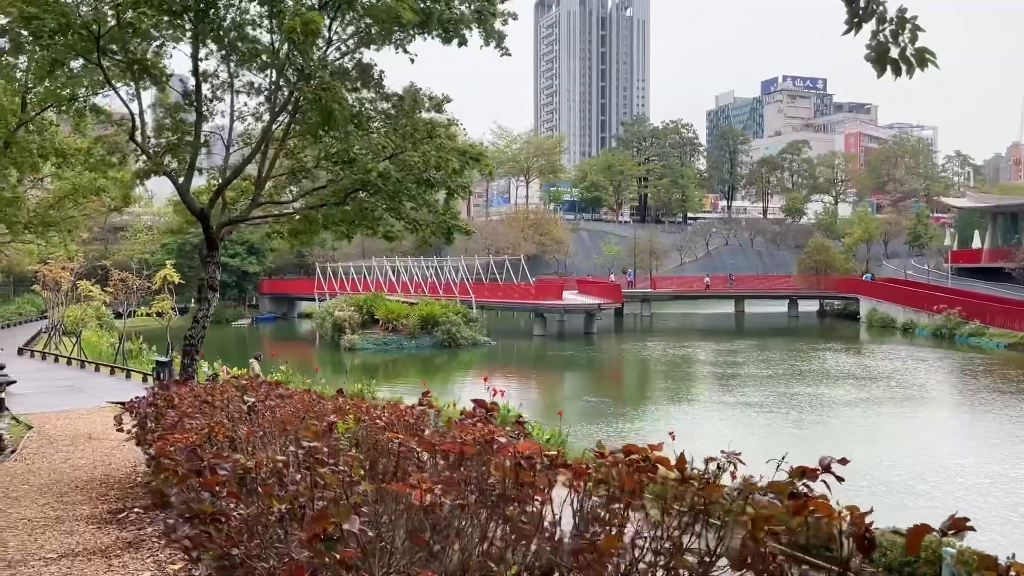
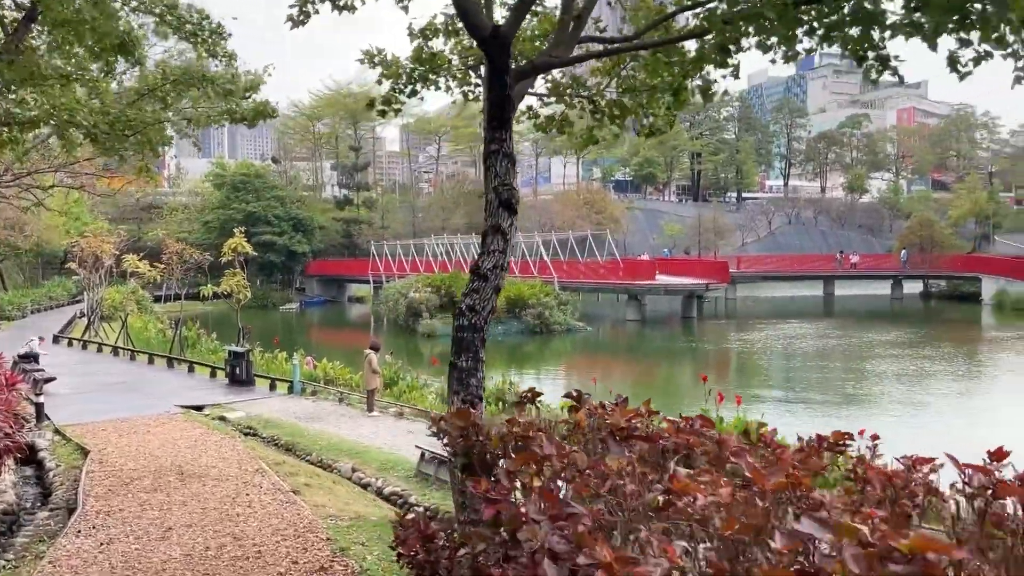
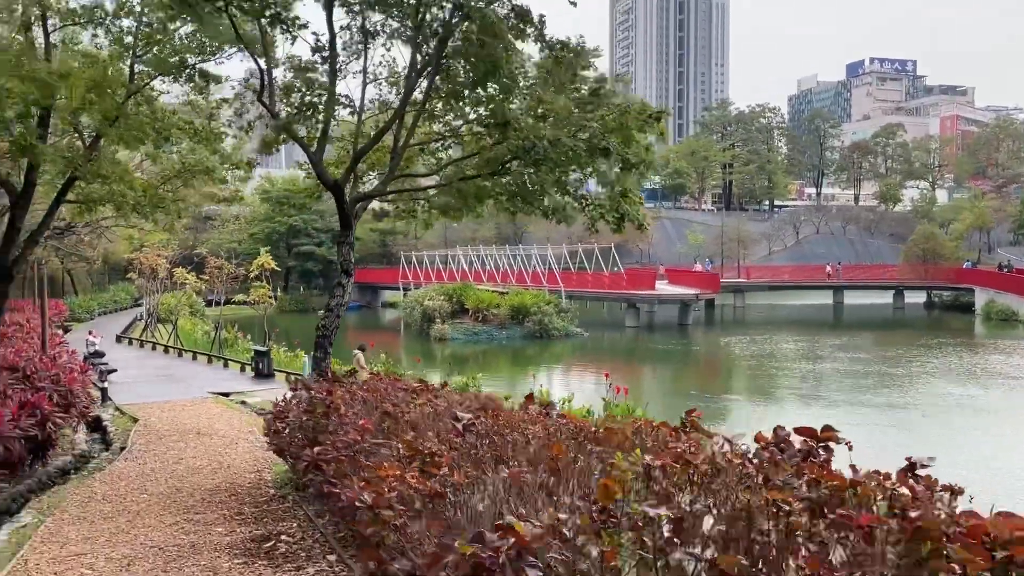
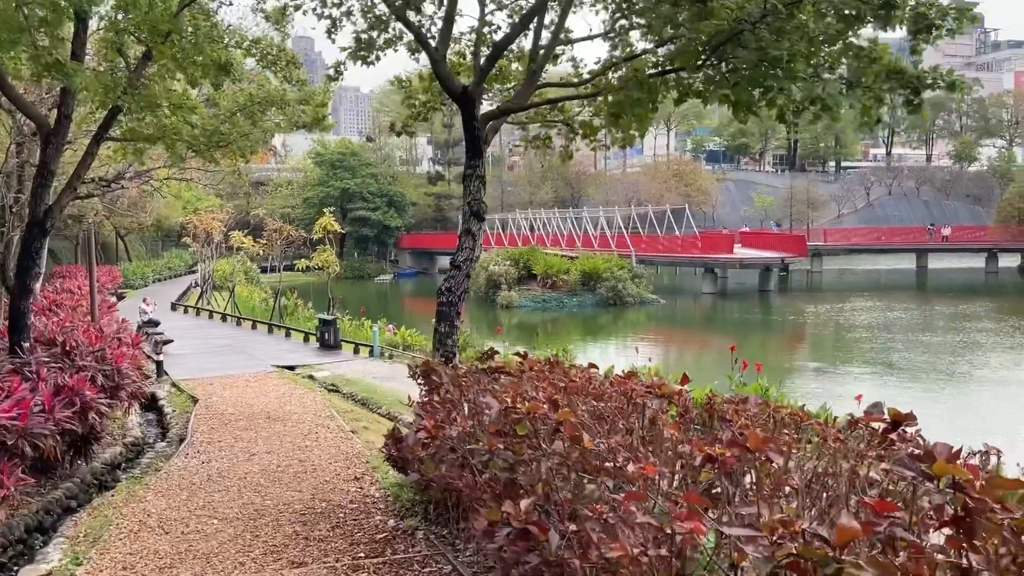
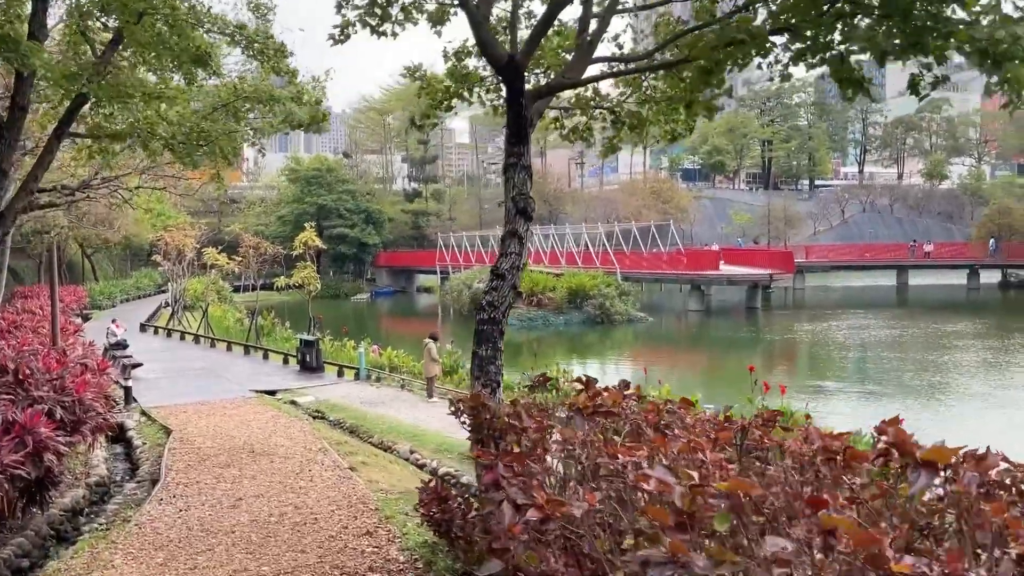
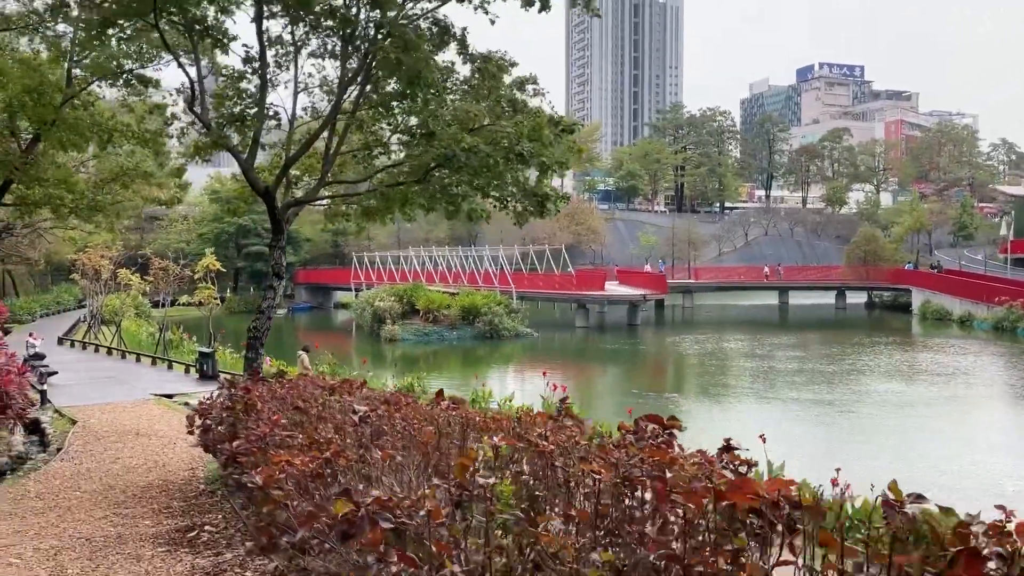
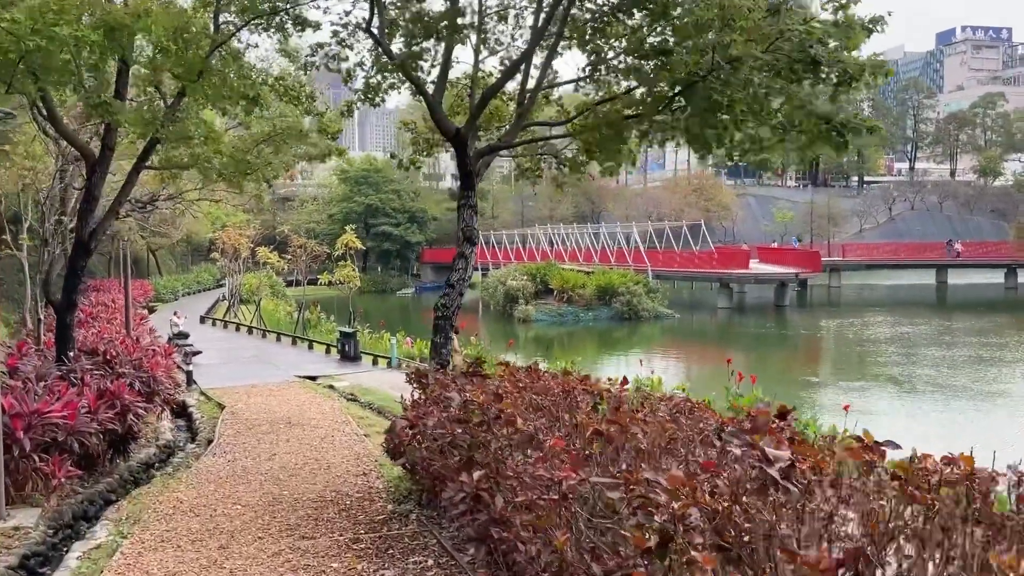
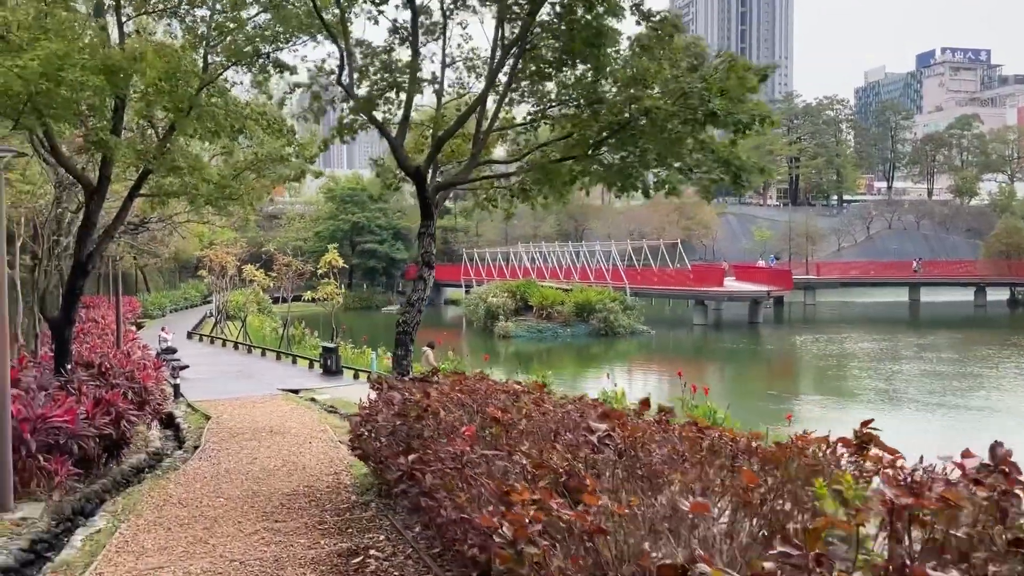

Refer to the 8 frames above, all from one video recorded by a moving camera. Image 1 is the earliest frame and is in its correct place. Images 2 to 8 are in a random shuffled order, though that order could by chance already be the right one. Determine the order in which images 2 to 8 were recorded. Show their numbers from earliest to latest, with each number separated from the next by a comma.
6, 3, 8, 7, 4, 5, 2
